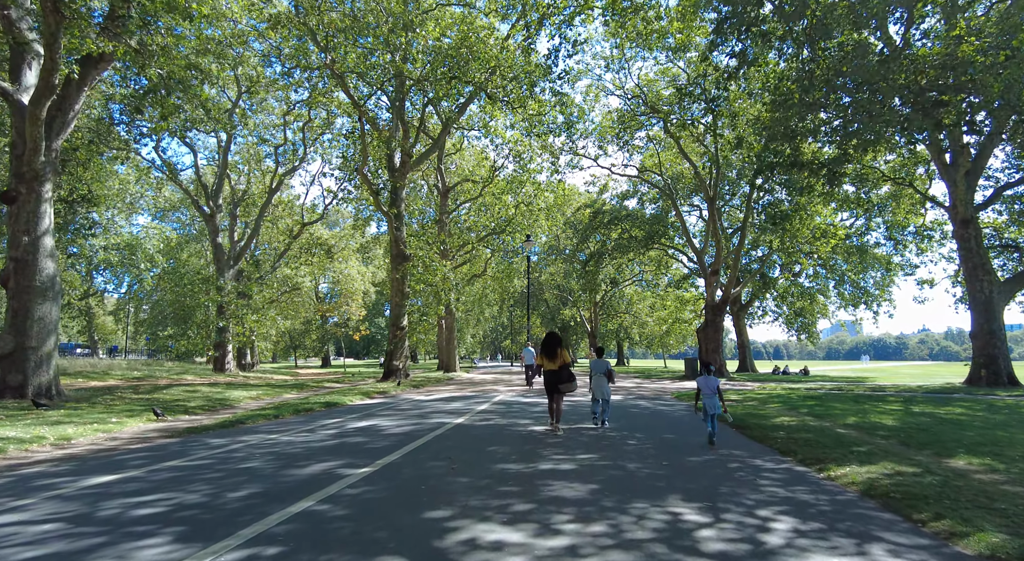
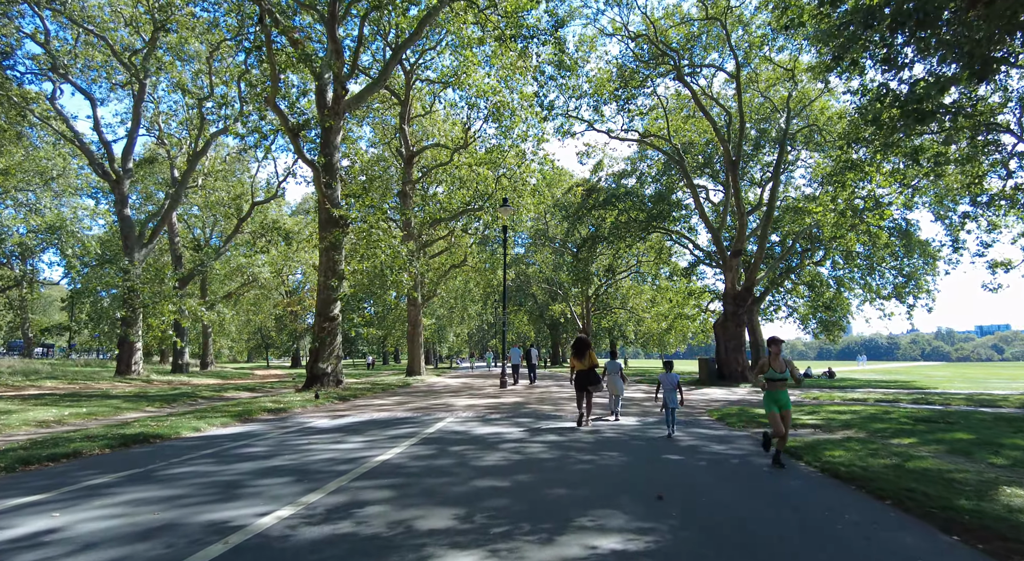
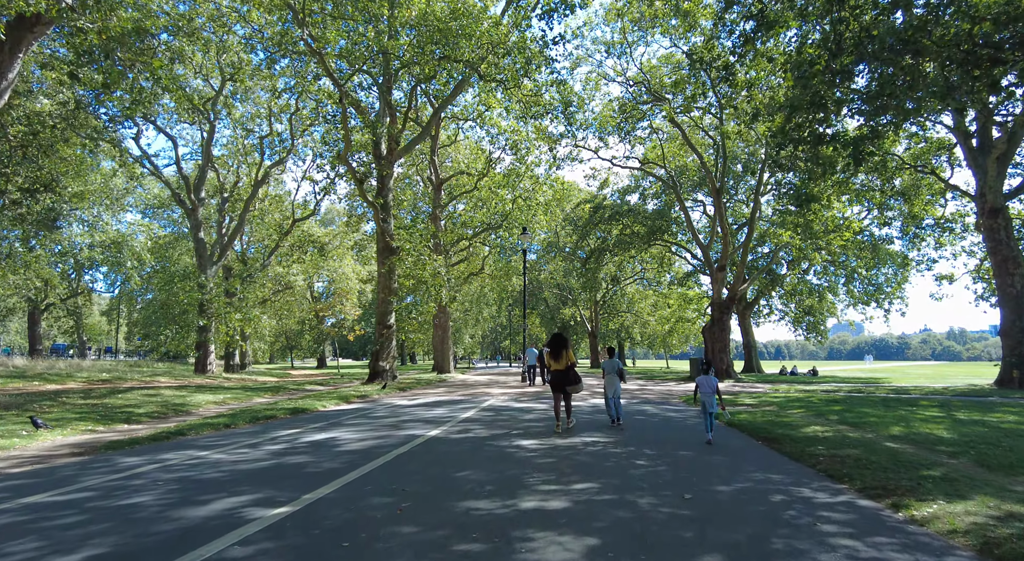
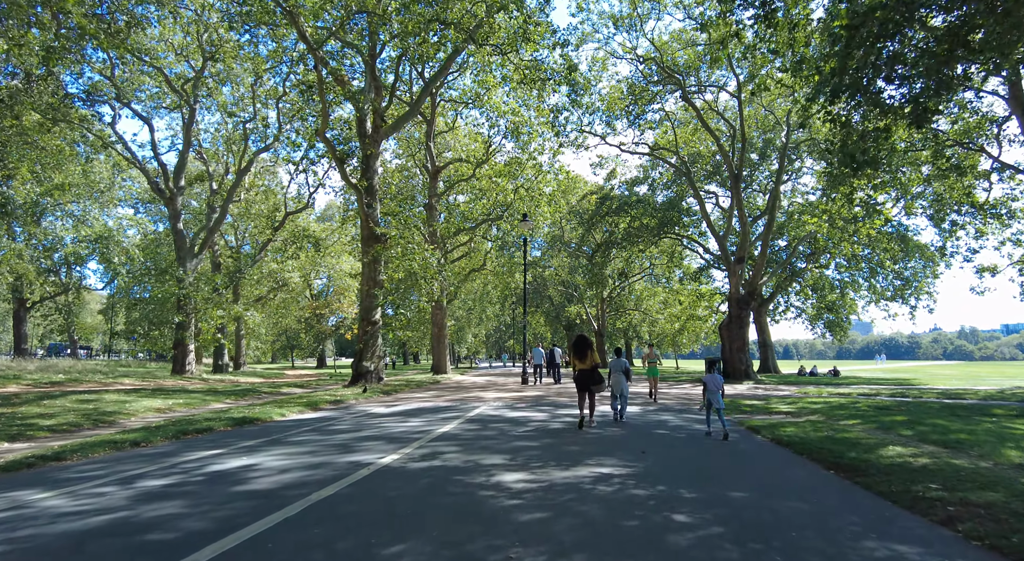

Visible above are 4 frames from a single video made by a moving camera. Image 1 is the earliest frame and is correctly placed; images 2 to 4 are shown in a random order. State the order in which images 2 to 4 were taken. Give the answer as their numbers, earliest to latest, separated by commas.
3, 4, 2
